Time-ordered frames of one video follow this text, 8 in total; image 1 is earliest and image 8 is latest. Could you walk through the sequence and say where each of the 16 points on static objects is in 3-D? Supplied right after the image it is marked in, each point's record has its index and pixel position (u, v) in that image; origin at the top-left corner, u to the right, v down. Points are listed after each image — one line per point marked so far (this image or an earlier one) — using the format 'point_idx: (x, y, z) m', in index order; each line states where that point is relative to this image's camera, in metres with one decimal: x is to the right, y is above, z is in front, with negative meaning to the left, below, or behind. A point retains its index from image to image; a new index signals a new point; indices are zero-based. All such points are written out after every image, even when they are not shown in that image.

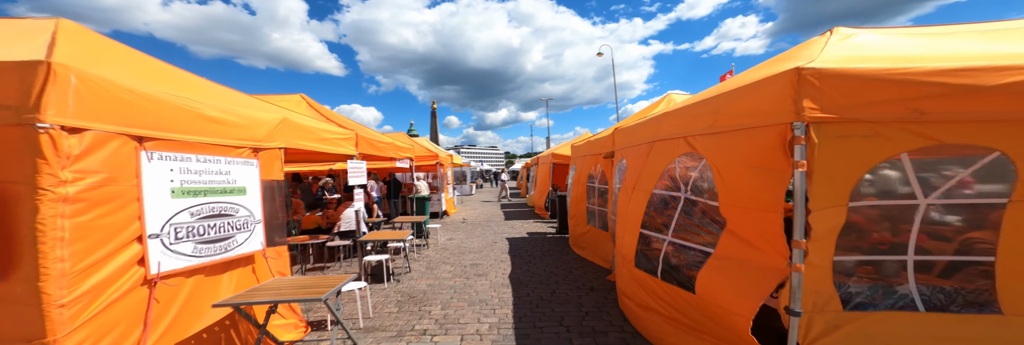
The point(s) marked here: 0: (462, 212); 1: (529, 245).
0: (-2.5, -2.0, +15.9) m
1: (+0.5, -2.1, +8.8) m
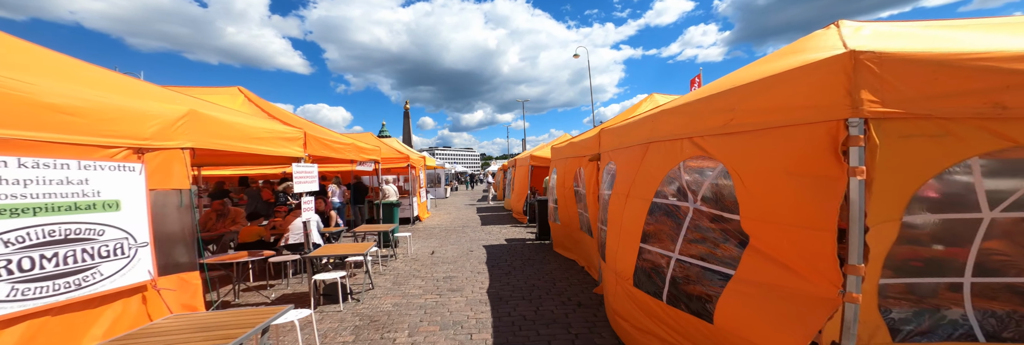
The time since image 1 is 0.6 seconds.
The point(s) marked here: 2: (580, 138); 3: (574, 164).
0: (-3.6, -2.1, +15.2) m
1: (-0.1, -2.1, +8.2) m
2: (+1.5, +0.7, +6.9) m
3: (+1.3, +0.2, +6.9) m
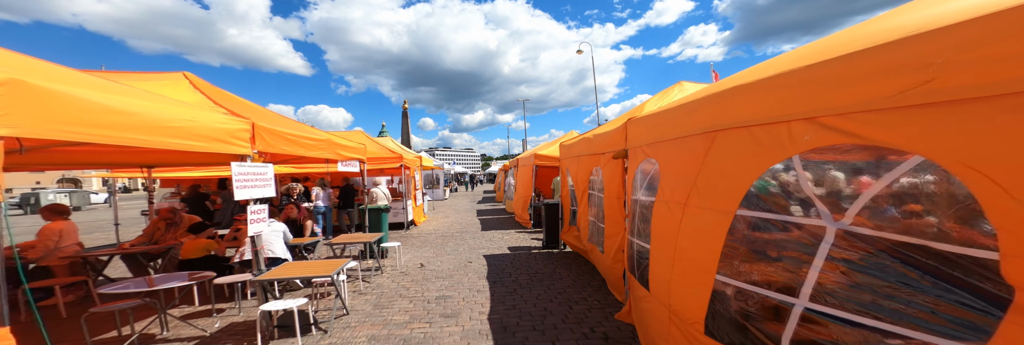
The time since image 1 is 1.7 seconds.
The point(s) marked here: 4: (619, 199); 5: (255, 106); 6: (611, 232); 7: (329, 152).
0: (-3.5, -2.1, +14.1) m
1: (0.0, -2.1, +7.2) m
2: (+1.6, +0.7, +5.9) m
3: (+1.4, +0.2, +5.9) m
4: (+1.5, -0.4, +4.6) m
5: (-3.8, +1.0, +4.7) m
6: (+1.4, -0.9, +5.0) m
7: (-3.2, +0.3, +5.7) m
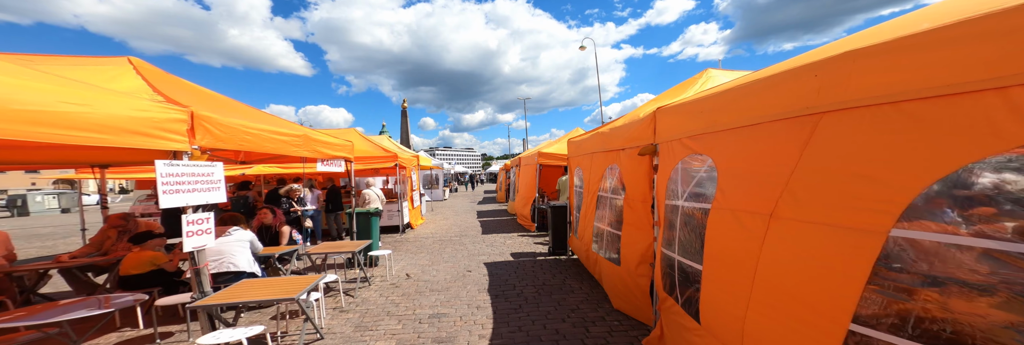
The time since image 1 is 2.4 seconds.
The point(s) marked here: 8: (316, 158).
0: (-3.4, -2.1, +13.4) m
1: (+0.1, -2.1, +6.5) m
2: (+1.6, +0.7, +5.1) m
3: (+1.5, +0.2, +5.1) m
4: (+1.5, -0.4, +3.8) m
5: (-3.7, +1.0, +4.0) m
6: (+1.5, -0.9, +4.2) m
7: (-3.1, +0.3, +4.9) m
8: (-3.3, +0.2, +5.4) m
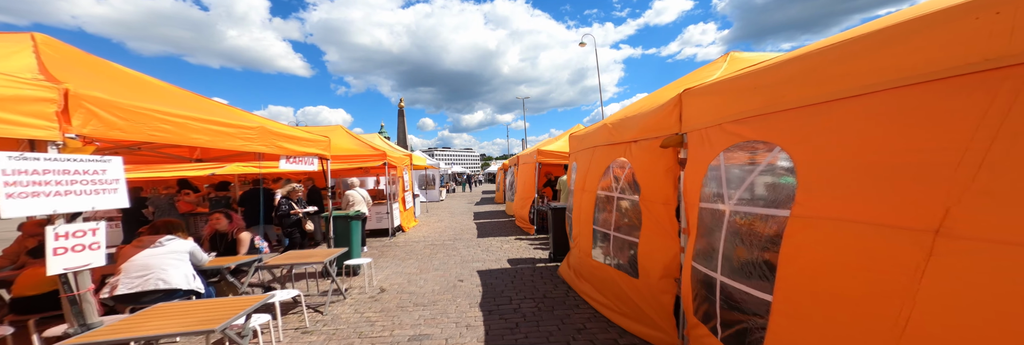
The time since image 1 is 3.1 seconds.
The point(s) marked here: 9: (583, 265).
0: (-3.5, -2.1, +12.7) m
1: (0.0, -2.1, +5.7) m
2: (+1.5, +0.8, +4.4) m
3: (+1.4, +0.2, +4.4) m
4: (+1.5, -0.3, +3.1) m
5: (-3.8, +1.0, +3.3) m
6: (+1.4, -0.9, +3.5) m
7: (-3.2, +0.3, +4.2) m
8: (-3.4, +0.2, +4.7) m
9: (+1.1, -1.4, +5.0) m
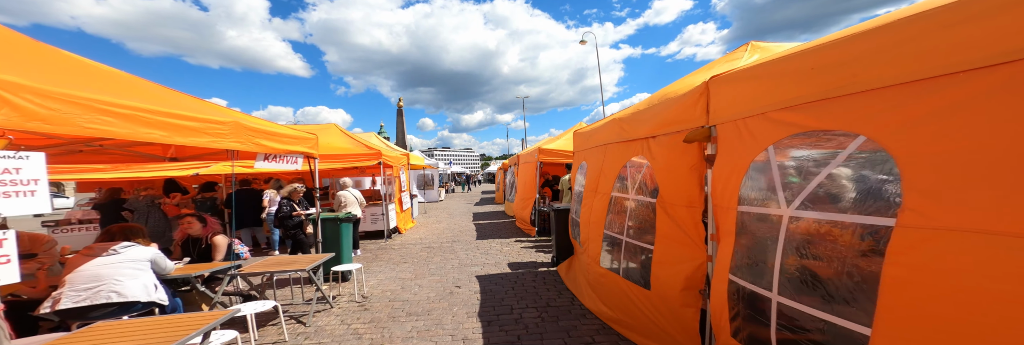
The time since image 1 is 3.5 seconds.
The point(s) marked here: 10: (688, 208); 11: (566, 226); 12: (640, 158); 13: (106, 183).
0: (-3.4, -2.1, +12.3) m
1: (0.0, -2.1, +5.3) m
2: (+1.6, +0.8, +4.0) m
3: (+1.4, +0.3, +4.0) m
4: (+1.5, -0.3, +2.7) m
5: (-3.8, +1.0, +2.9) m
6: (+1.5, -0.8, +3.1) m
7: (-3.2, +0.4, +3.8) m
8: (-3.4, +0.3, +4.3) m
9: (+1.1, -1.4, +4.6) m
10: (+1.5, -0.3, +2.7) m
11: (+1.2, -1.1, +6.8) m
12: (+1.5, +0.2, +3.7) m
13: (-10.1, -0.3, +8.0) m
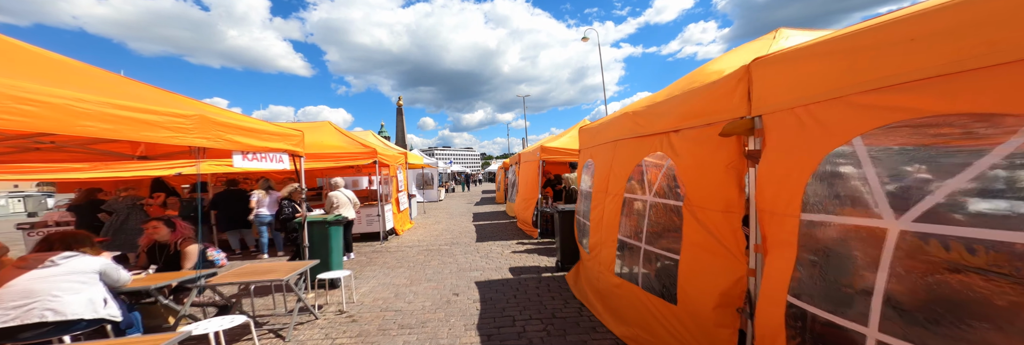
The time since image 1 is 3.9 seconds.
0: (-3.4, -2.1, +11.9) m
1: (0.0, -2.1, +4.9) m
2: (+1.6, +0.8, +3.6) m
3: (+1.4, +0.3, +3.6) m
4: (+1.5, -0.3, +2.3) m
5: (-3.8, +1.0, +2.5) m
6: (+1.5, -0.8, +2.7) m
7: (-3.2, +0.4, +3.4) m
8: (-3.4, +0.3, +3.9) m
9: (+1.1, -1.4, +4.2) m
10: (+1.5, -0.3, +2.3) m
11: (+1.2, -1.1, +6.4) m
12: (+1.5, +0.2, +3.3) m
13: (-10.1, -0.3, +7.6) m
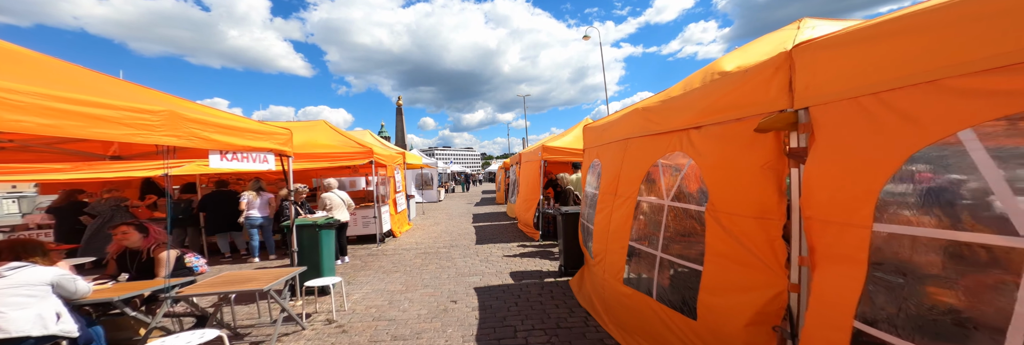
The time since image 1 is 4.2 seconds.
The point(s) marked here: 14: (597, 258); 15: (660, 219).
0: (-3.4, -2.1, +11.6) m
1: (0.0, -2.1, +4.6) m
2: (+1.6, +0.8, +3.3) m
3: (+1.5, +0.3, +3.3) m
4: (+1.5, -0.3, +2.0) m
5: (-3.7, +1.0, +2.2) m
6: (+1.5, -0.8, +2.4) m
7: (-3.1, +0.4, +3.1) m
8: (-3.4, +0.3, +3.6) m
9: (+1.2, -1.4, +3.9) m
10: (+1.5, -0.3, +2.0) m
11: (+1.2, -1.1, +6.1) m
12: (+1.5, +0.2, +3.0) m
13: (-10.1, -0.3, +7.3) m
14: (+1.2, -1.1, +4.3) m
15: (+1.4, -0.5, +3.1) m
